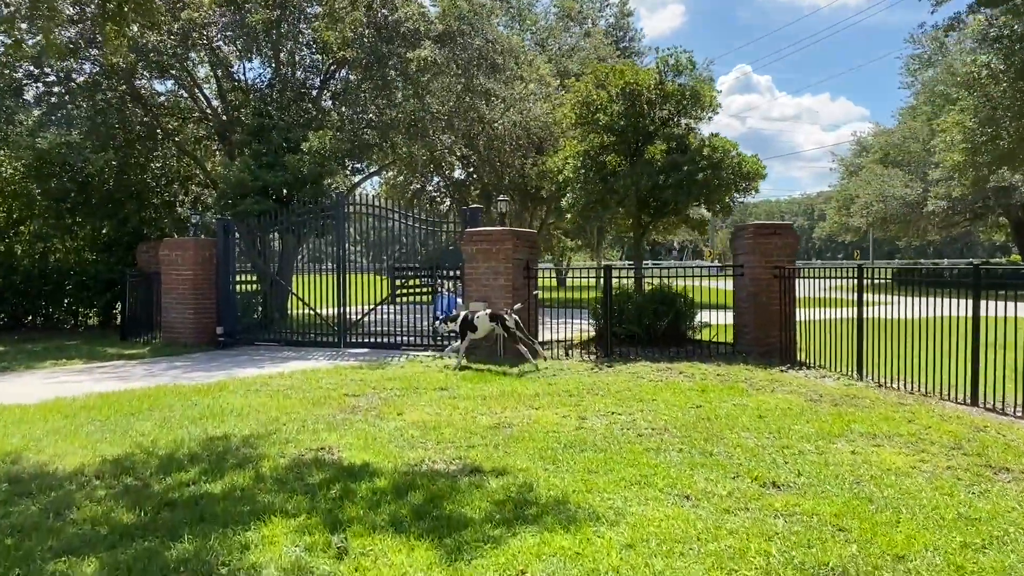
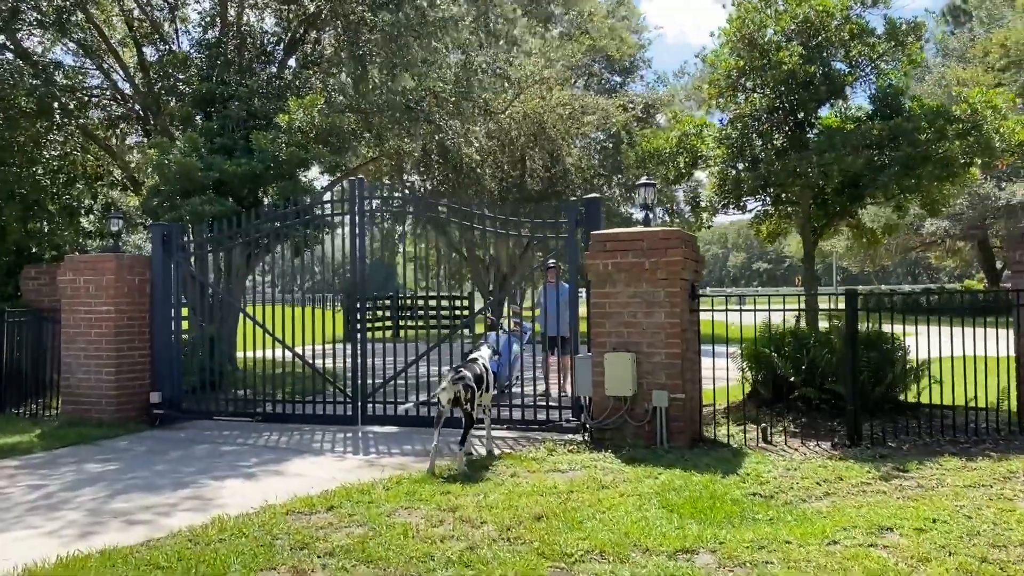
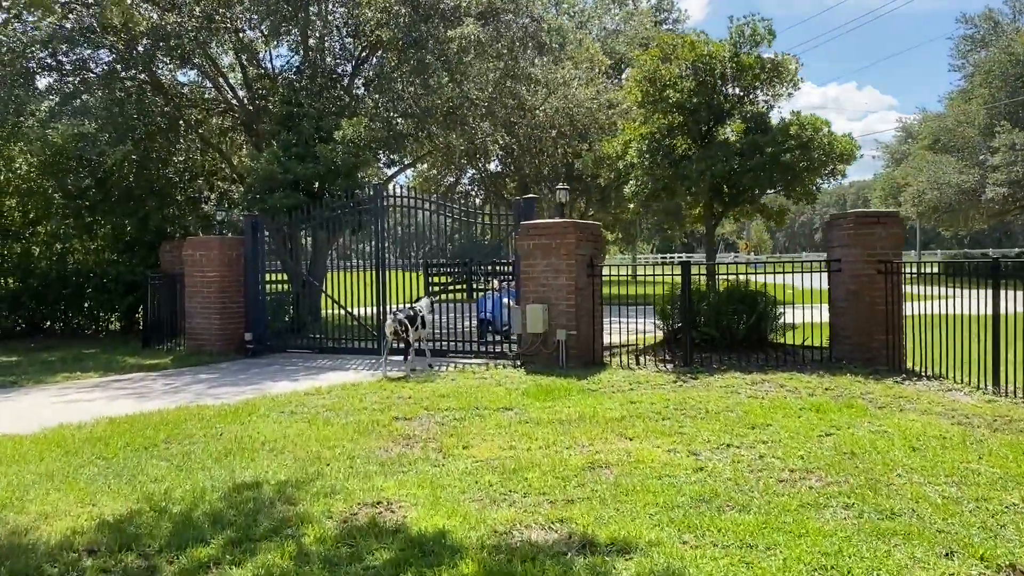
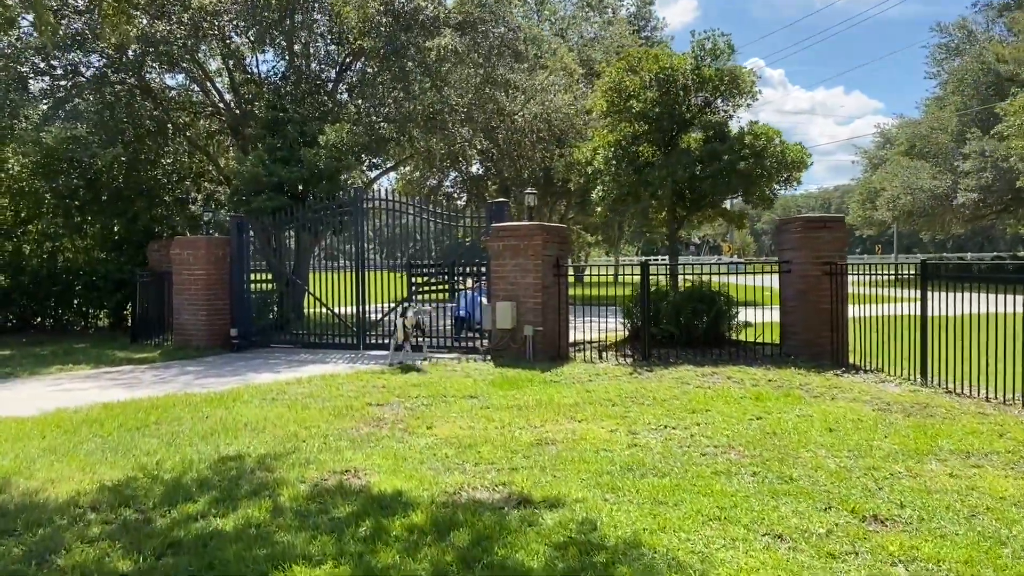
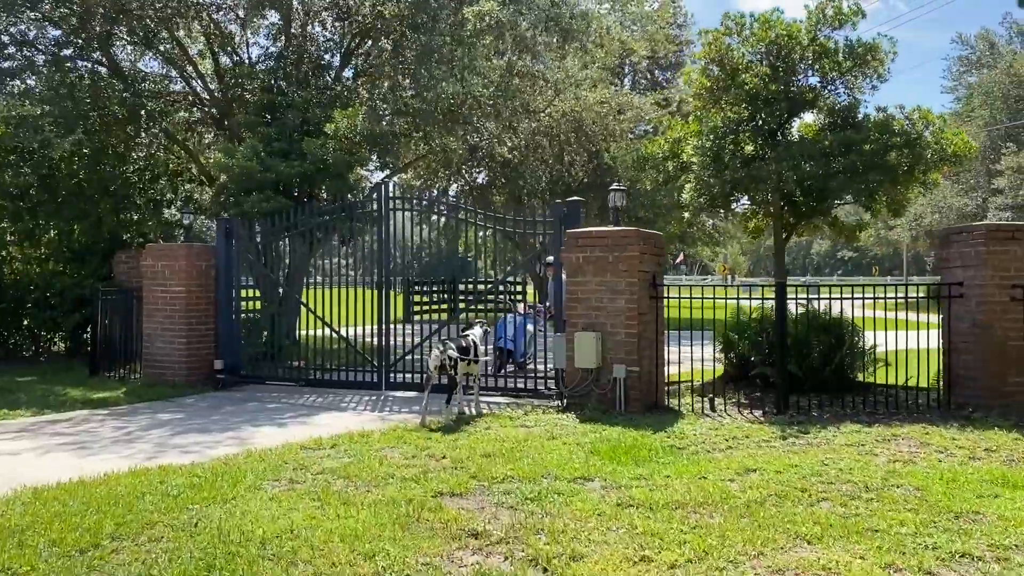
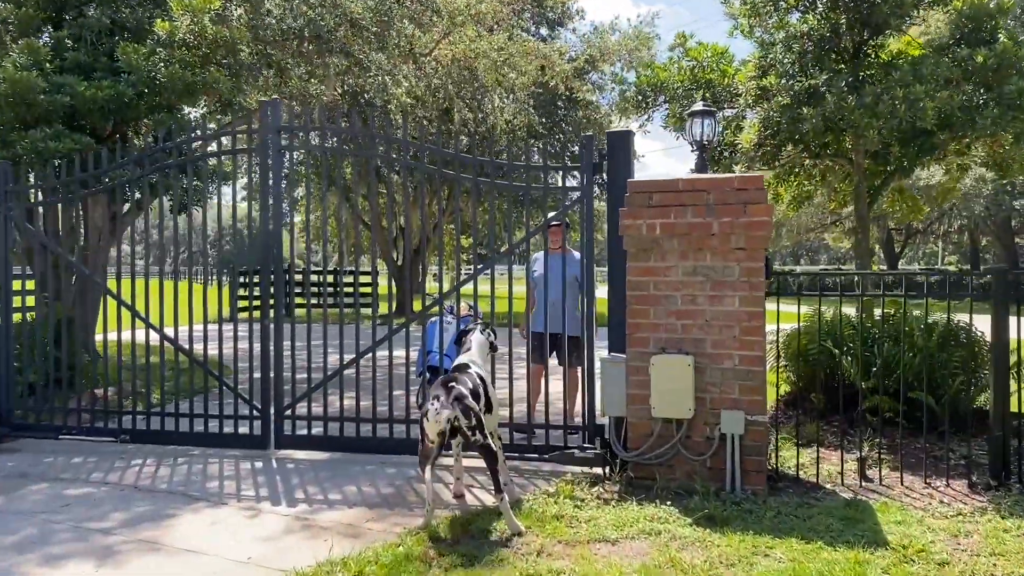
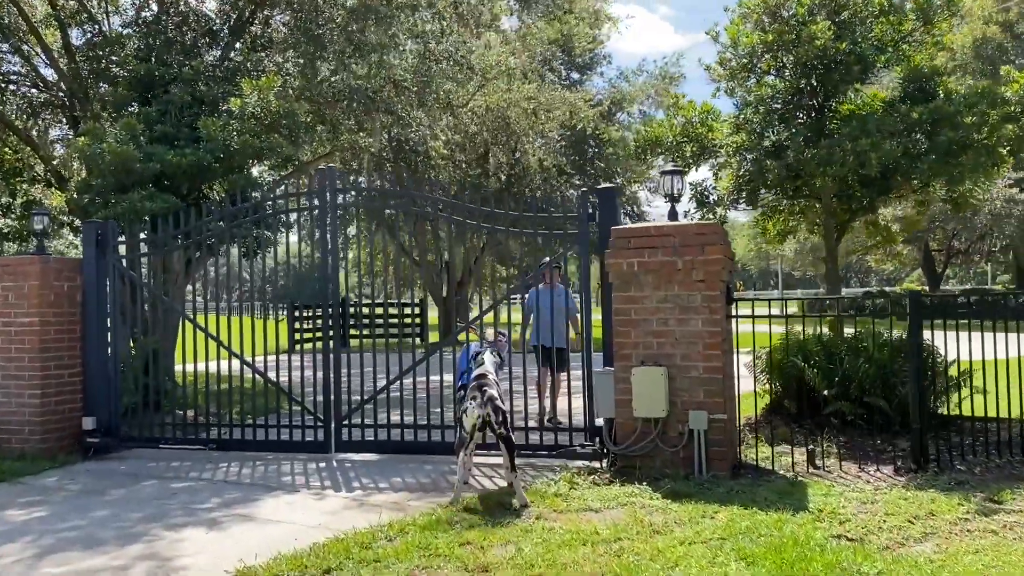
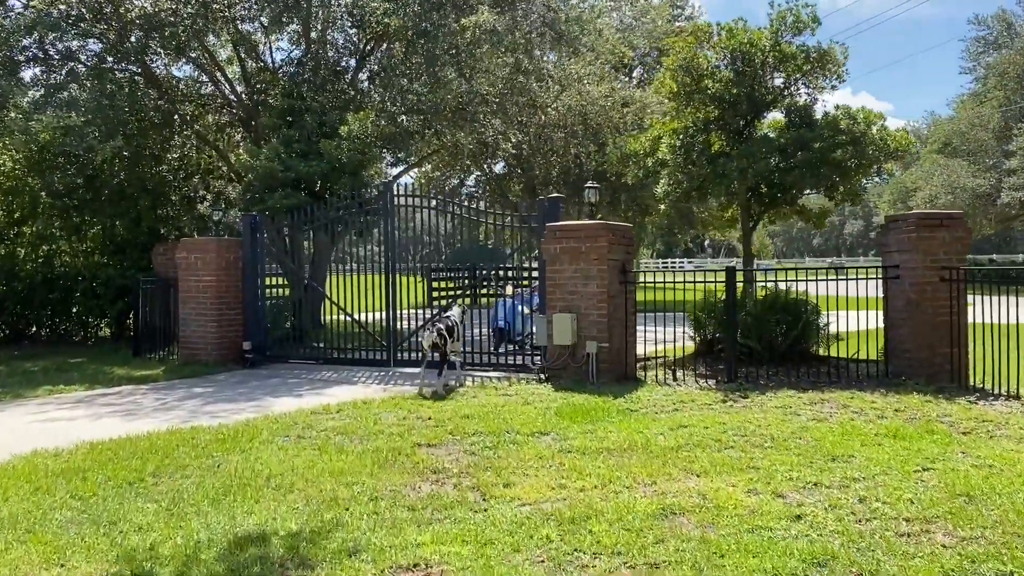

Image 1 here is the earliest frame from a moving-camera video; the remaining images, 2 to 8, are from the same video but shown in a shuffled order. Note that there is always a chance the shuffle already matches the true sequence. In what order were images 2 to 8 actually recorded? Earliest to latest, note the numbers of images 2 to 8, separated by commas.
4, 3, 8, 5, 2, 7, 6
